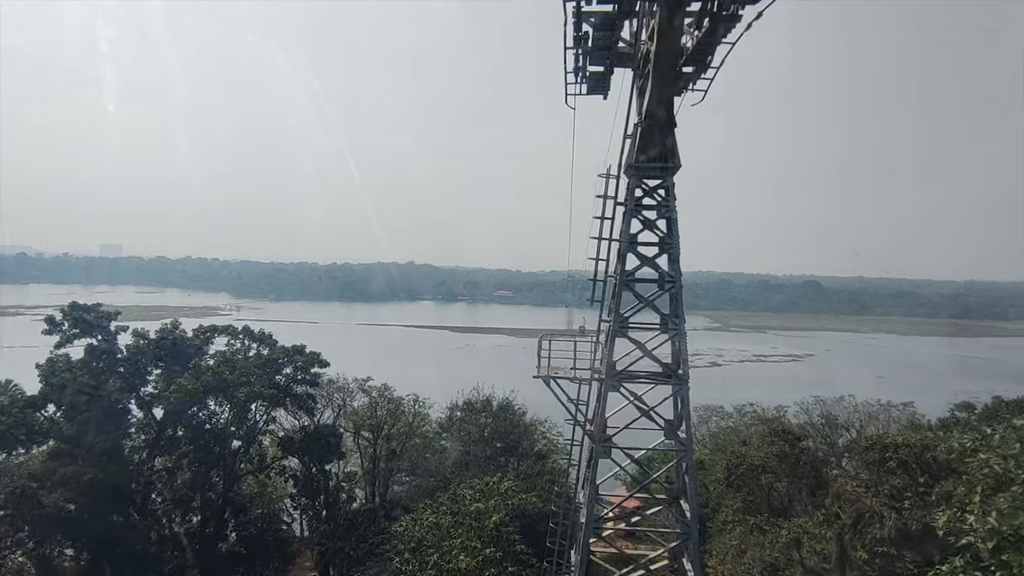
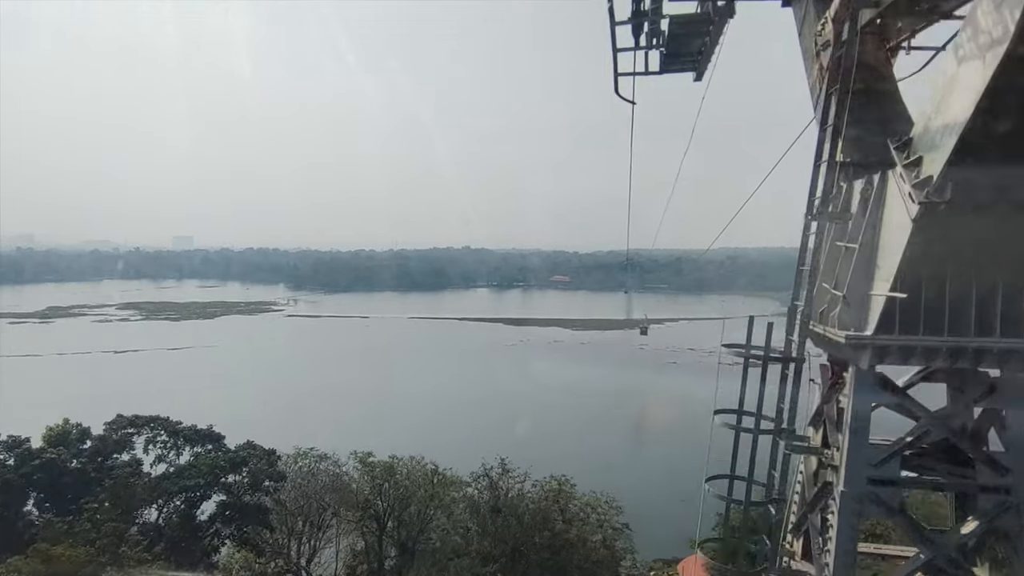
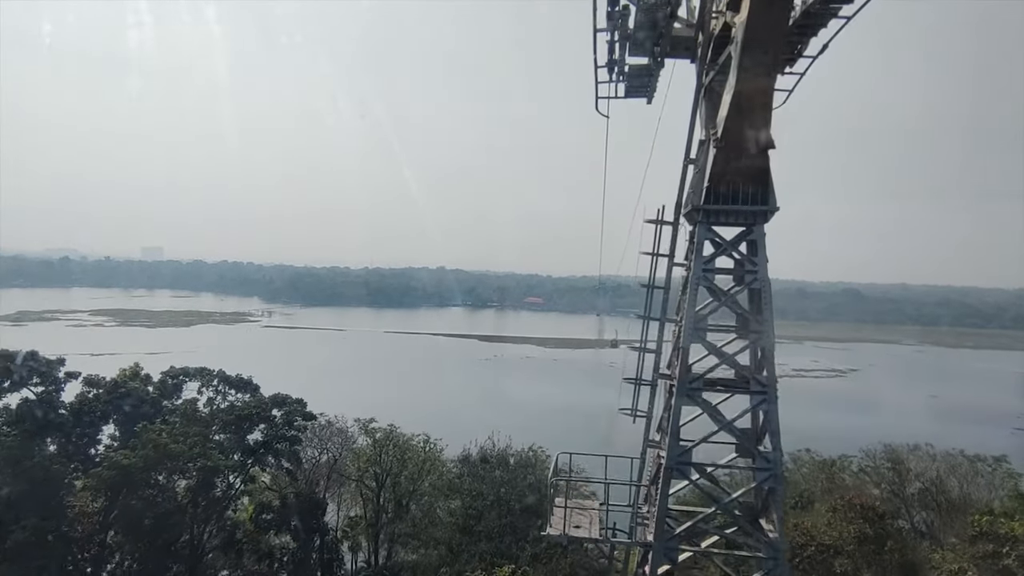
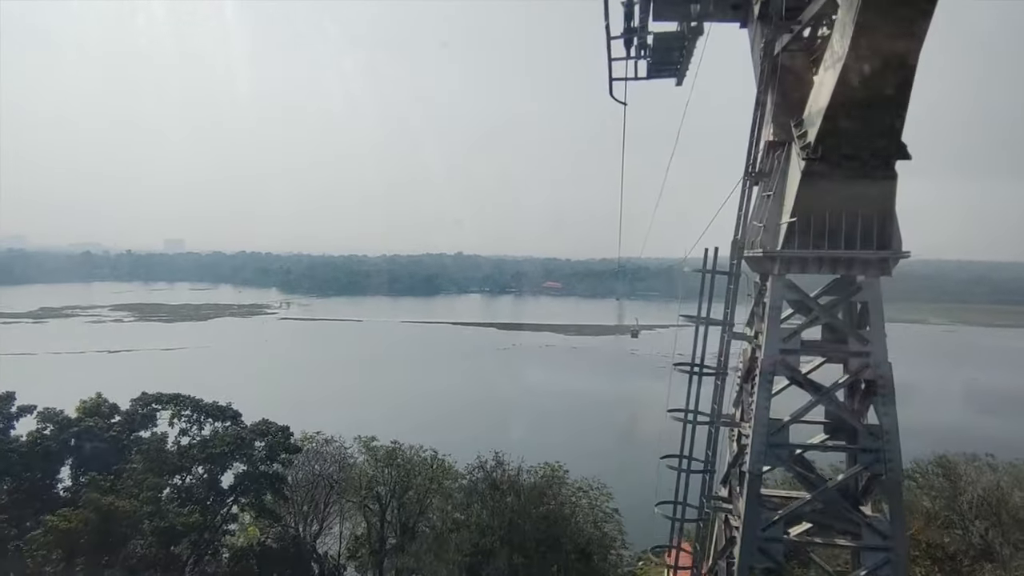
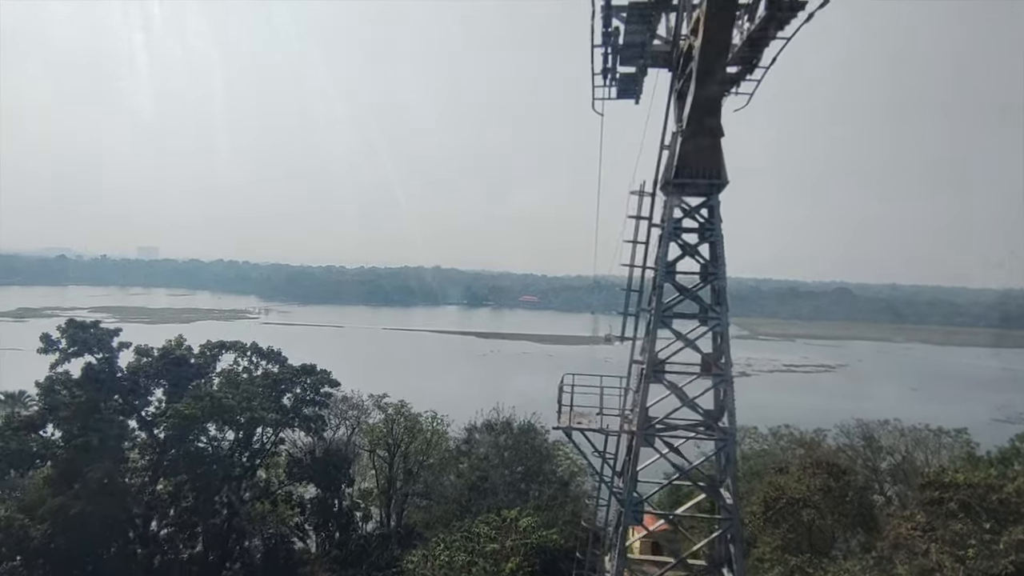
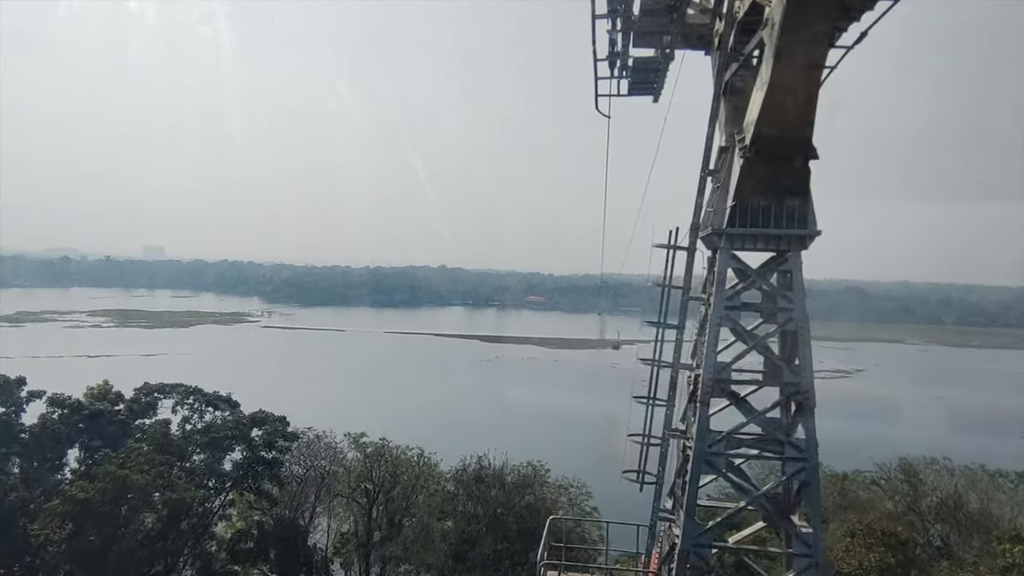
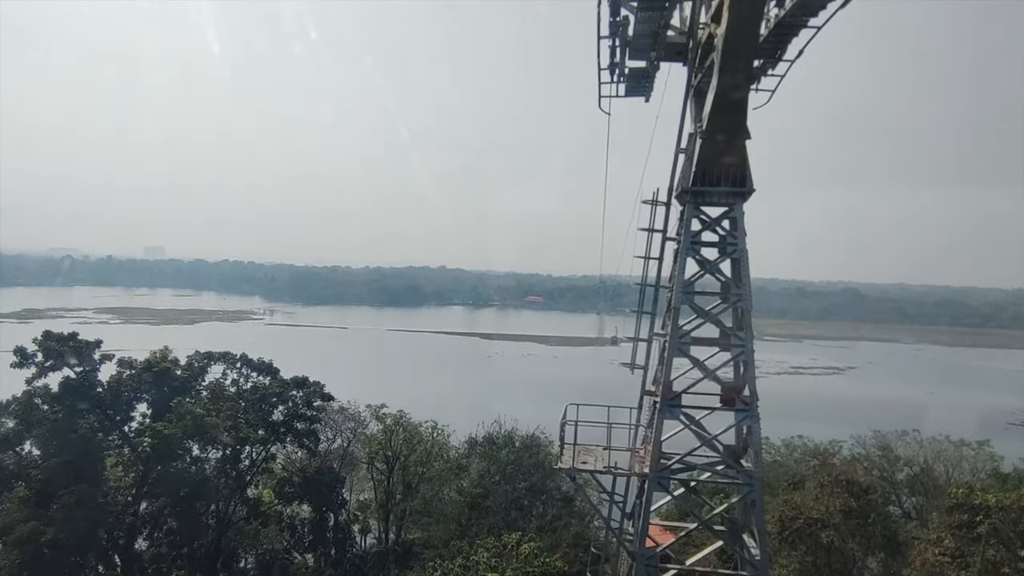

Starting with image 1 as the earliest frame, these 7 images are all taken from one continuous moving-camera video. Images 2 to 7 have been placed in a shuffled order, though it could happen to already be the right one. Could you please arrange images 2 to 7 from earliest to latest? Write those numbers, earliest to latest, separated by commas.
5, 7, 3, 6, 4, 2
